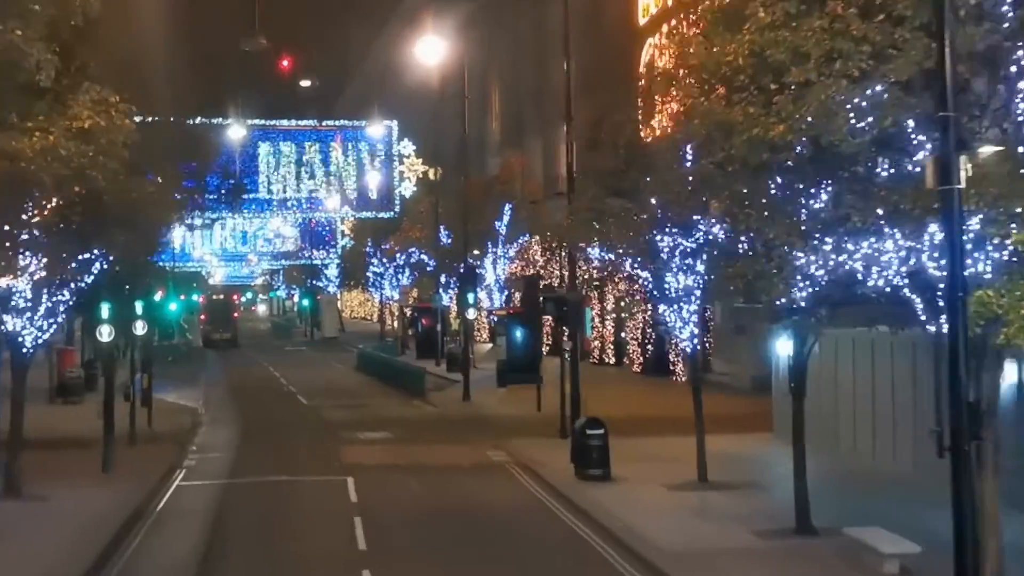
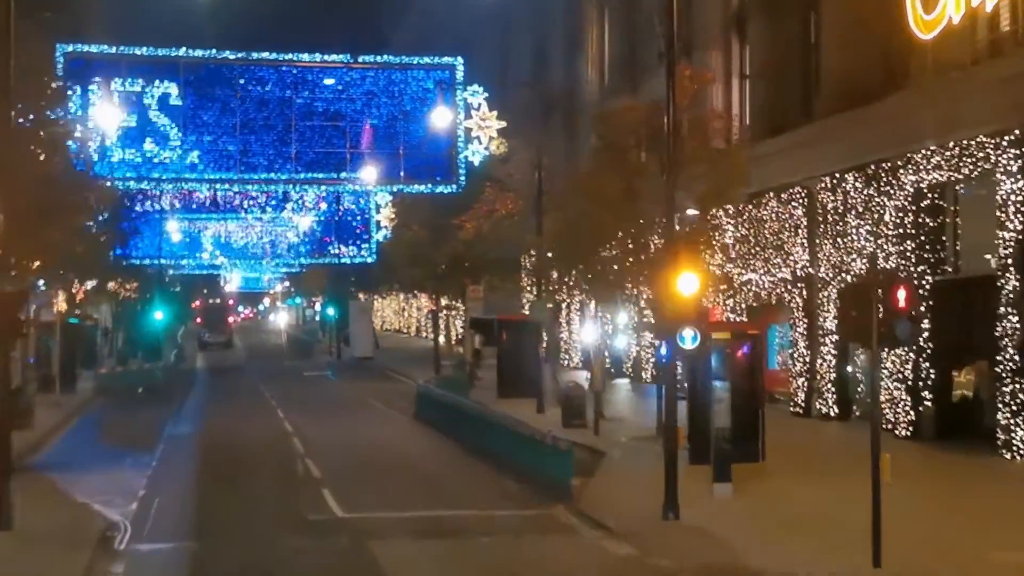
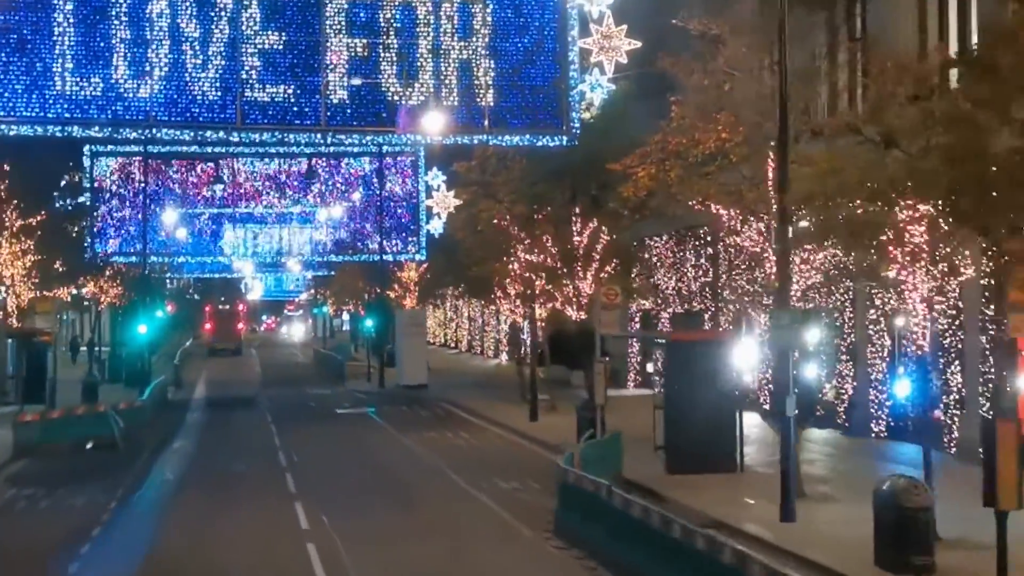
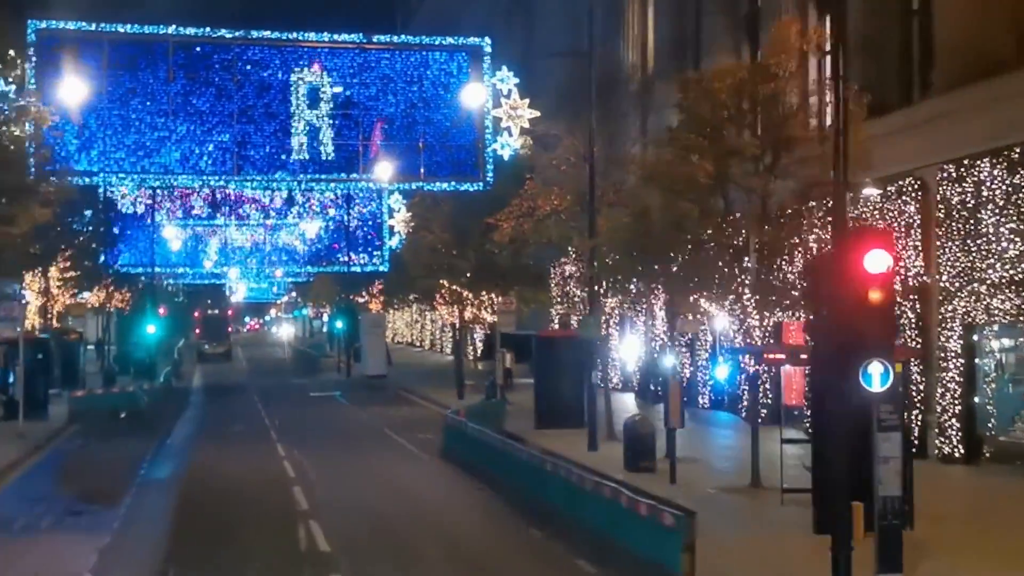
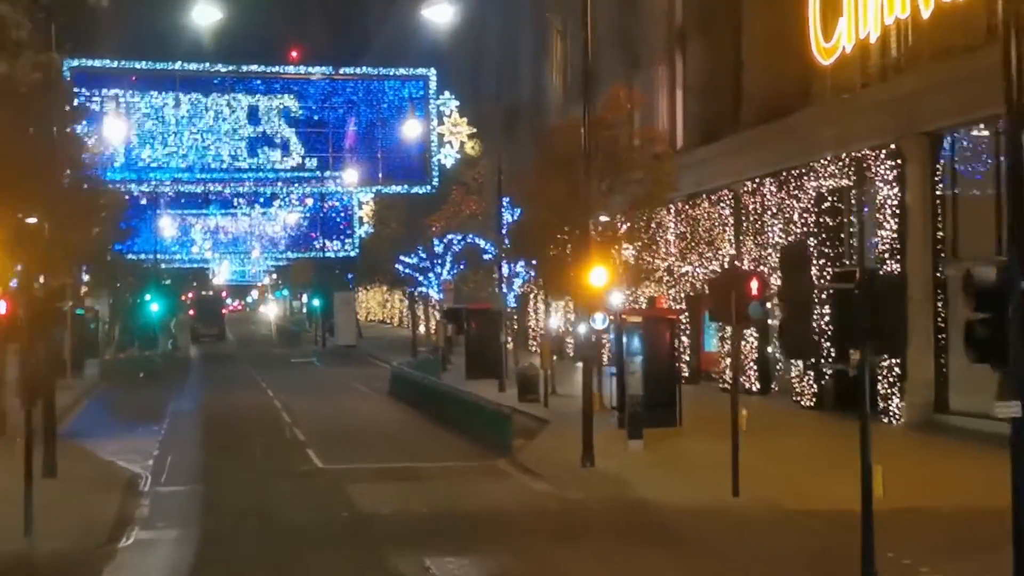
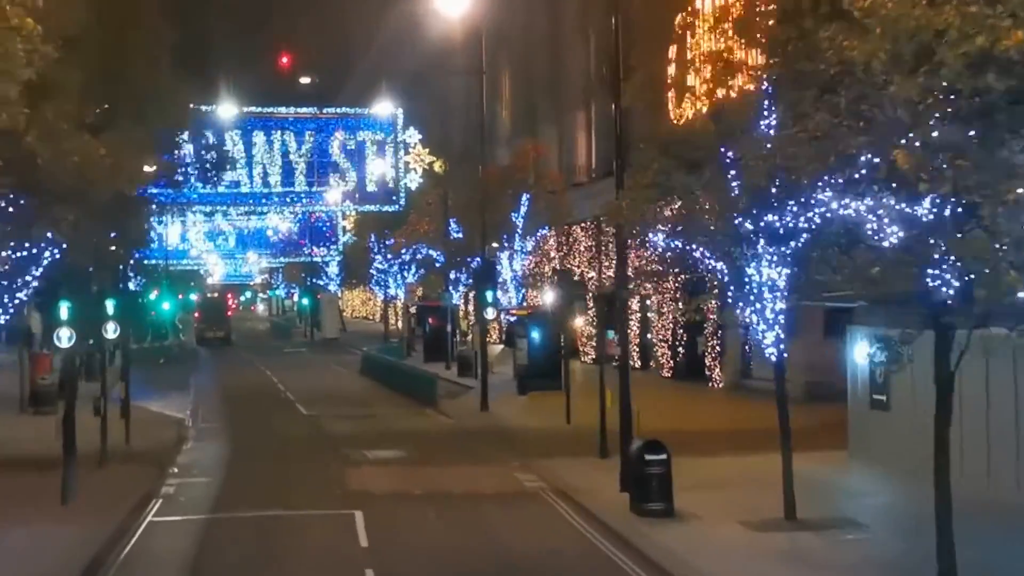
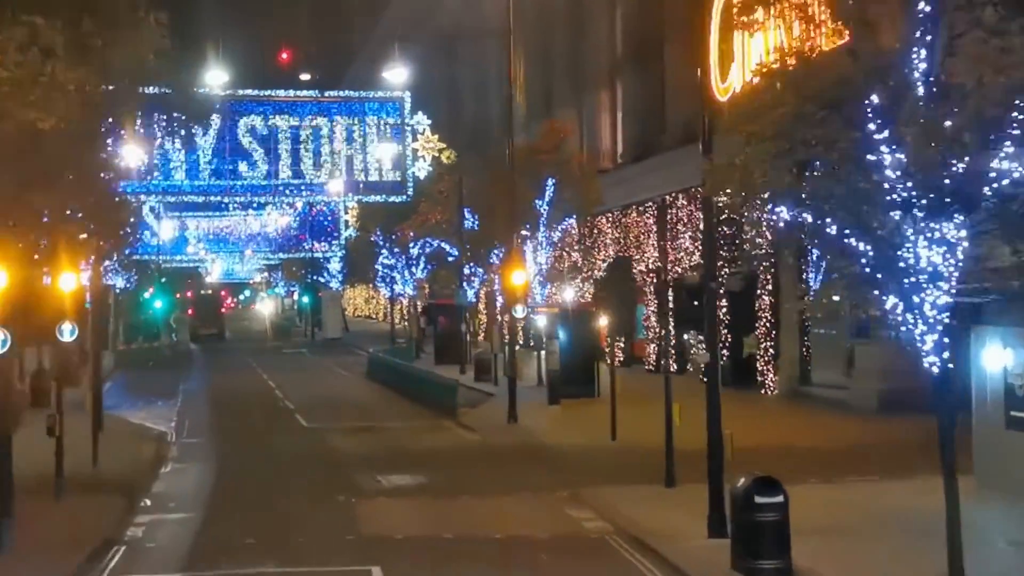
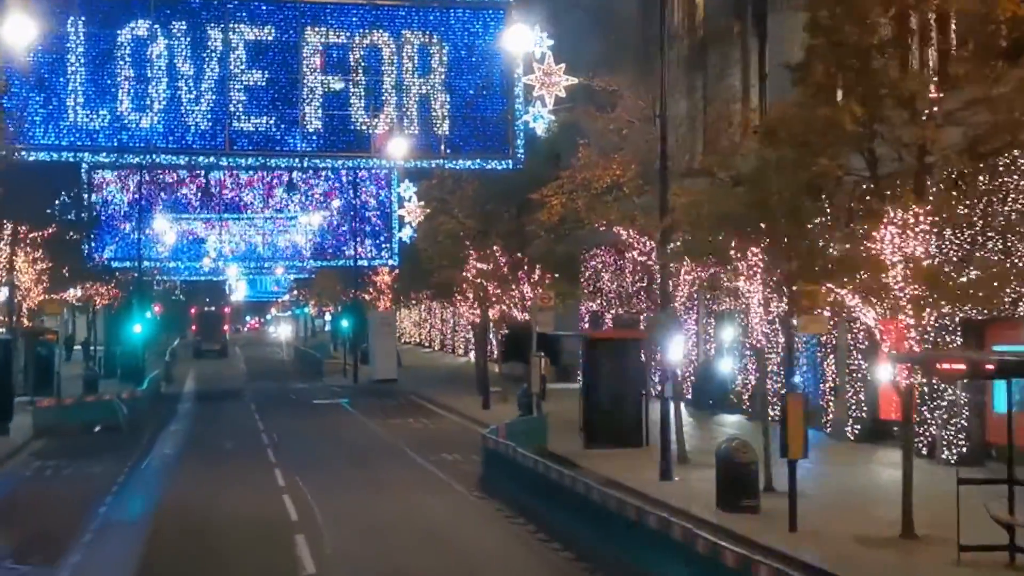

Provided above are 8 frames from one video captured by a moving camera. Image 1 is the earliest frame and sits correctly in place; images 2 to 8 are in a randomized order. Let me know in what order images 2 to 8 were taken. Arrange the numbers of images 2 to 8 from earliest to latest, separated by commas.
6, 7, 5, 2, 4, 8, 3
